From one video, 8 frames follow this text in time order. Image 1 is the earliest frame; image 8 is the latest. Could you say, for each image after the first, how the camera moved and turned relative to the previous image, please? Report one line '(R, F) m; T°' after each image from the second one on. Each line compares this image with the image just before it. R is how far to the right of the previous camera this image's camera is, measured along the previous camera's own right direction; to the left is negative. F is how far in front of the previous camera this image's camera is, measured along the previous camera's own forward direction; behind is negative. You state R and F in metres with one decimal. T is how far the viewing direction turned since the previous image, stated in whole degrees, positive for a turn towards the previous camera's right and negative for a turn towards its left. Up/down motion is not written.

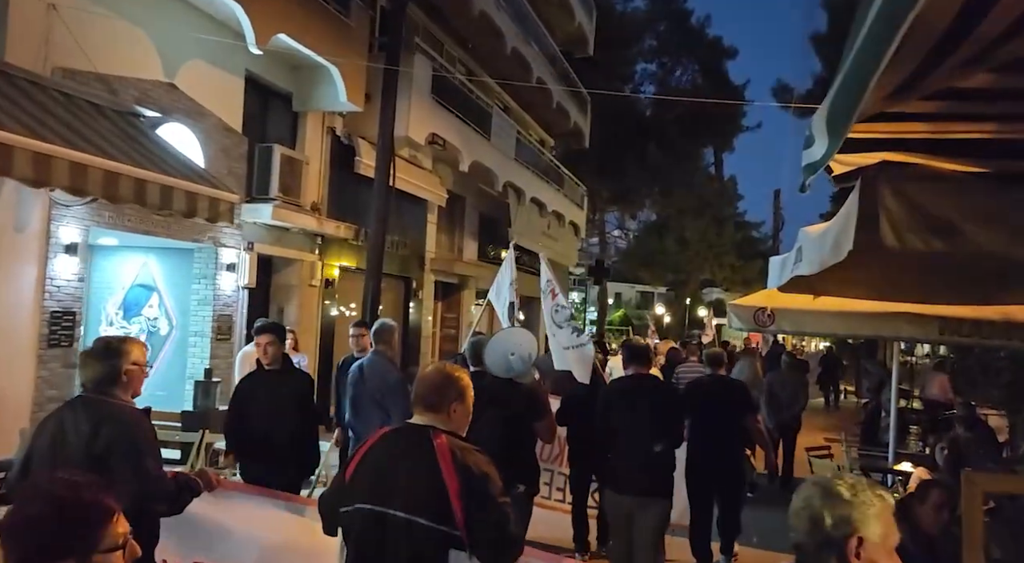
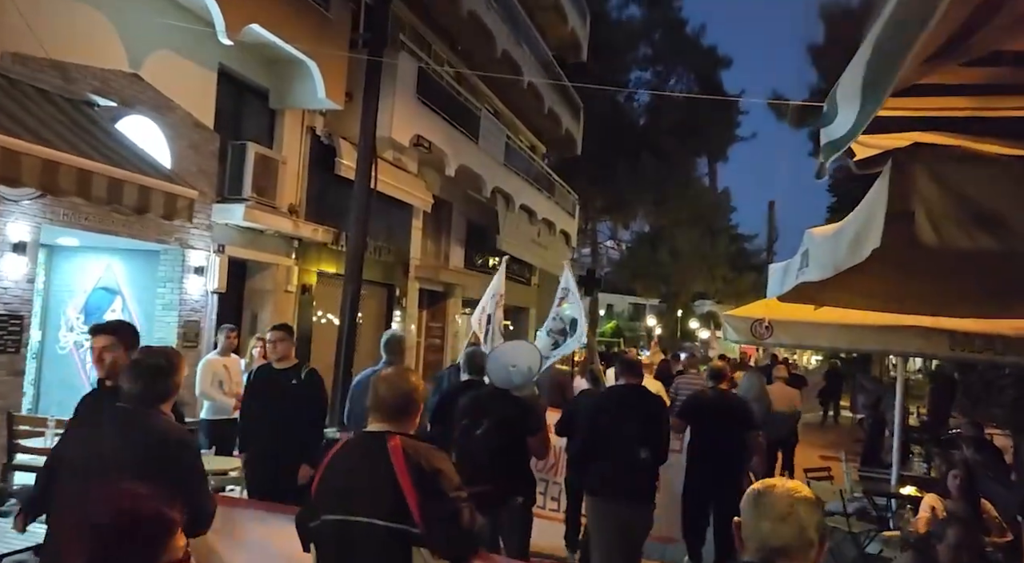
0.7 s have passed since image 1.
(+0.1, +0.6) m; +1°
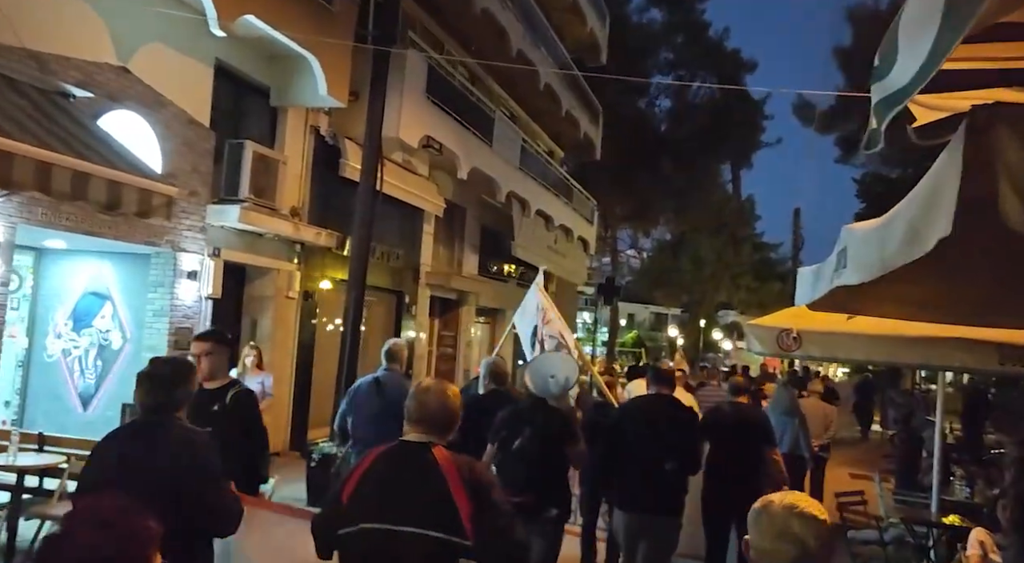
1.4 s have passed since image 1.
(+0.2, +0.7) m; -1°
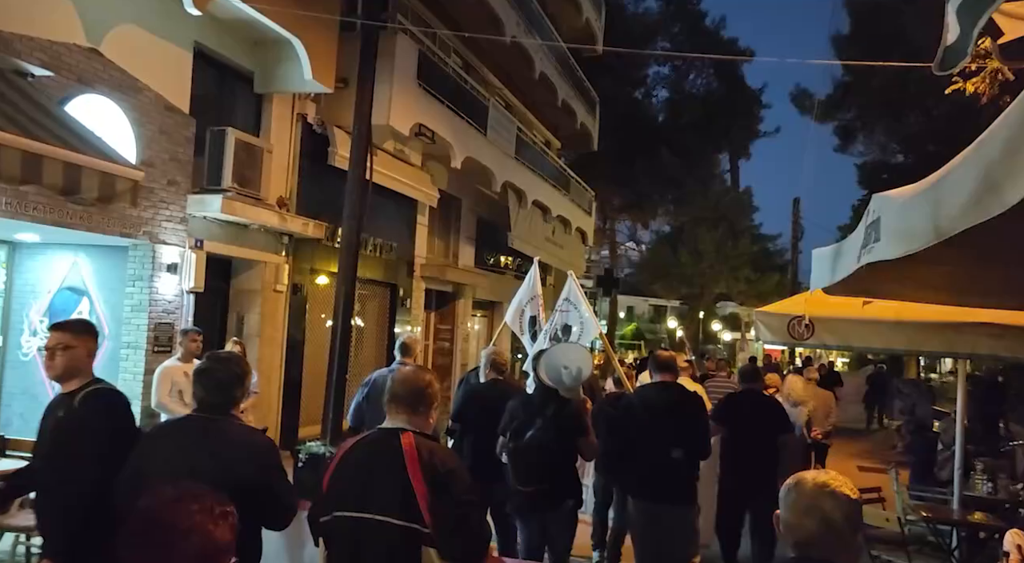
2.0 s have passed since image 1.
(0.0, +0.5) m; 0°
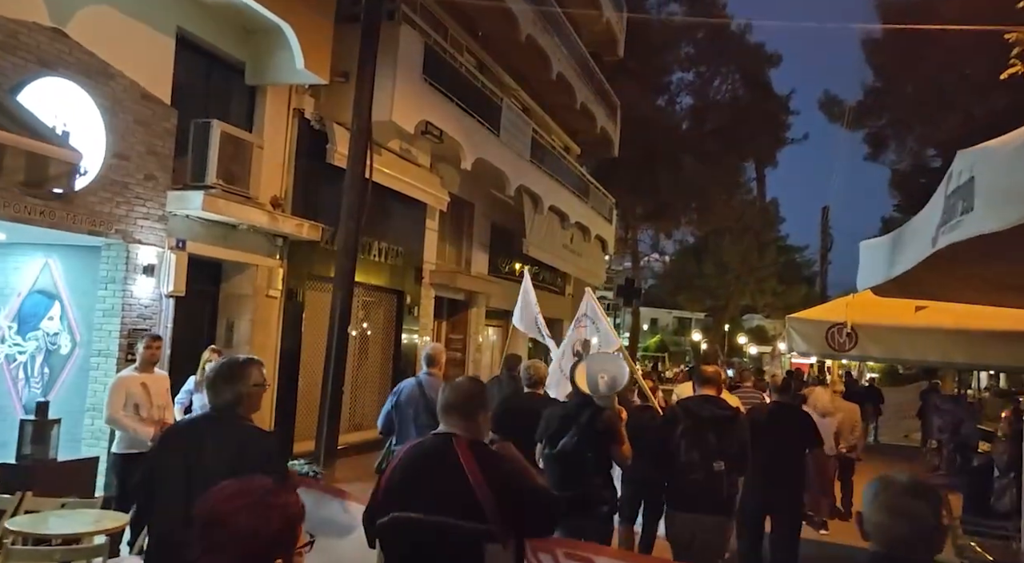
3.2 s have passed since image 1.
(+0.2, +0.9) m; -2°
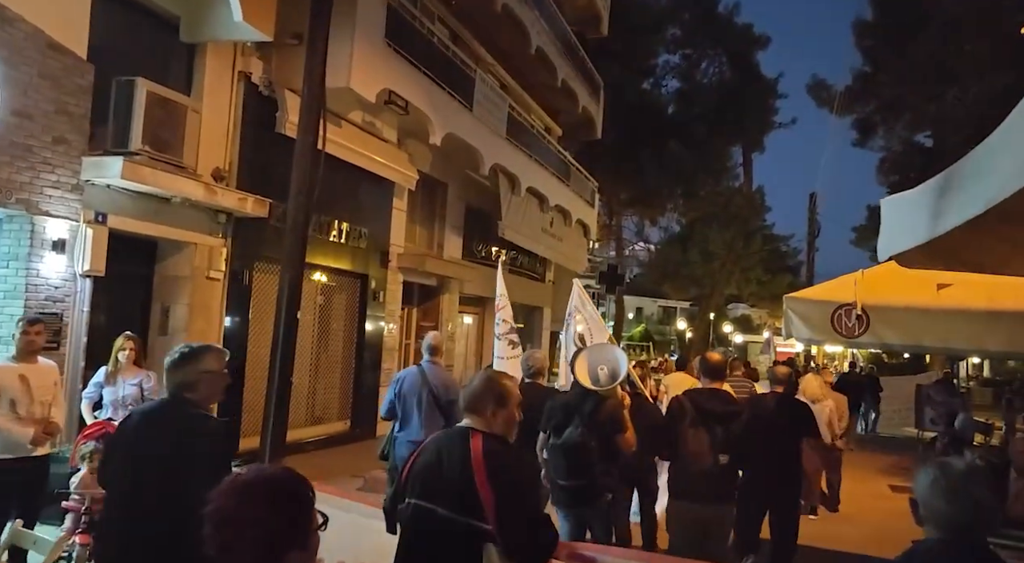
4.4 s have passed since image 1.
(+0.3, +1.1) m; +1°
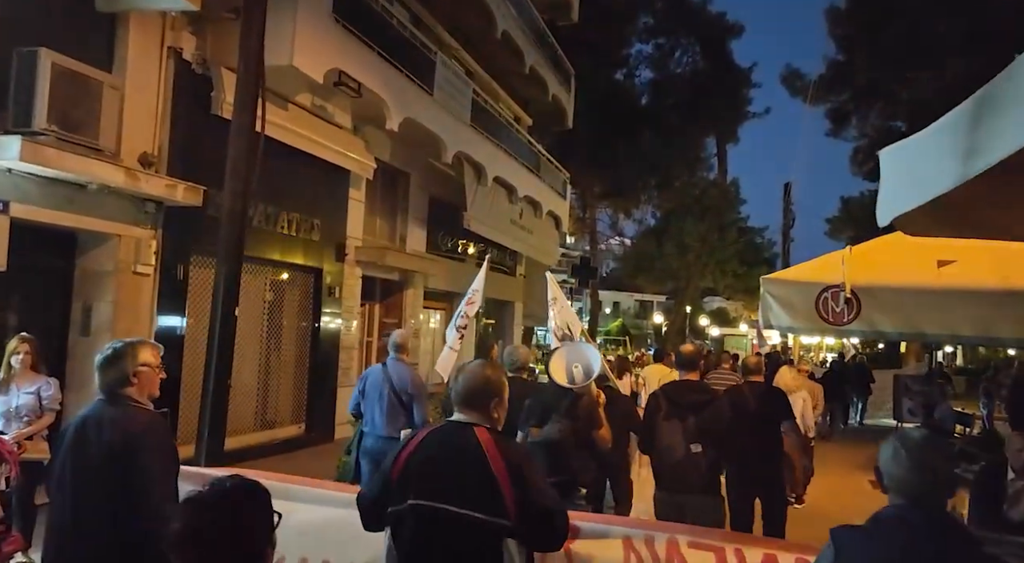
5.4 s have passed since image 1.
(+0.2, +0.8) m; +1°
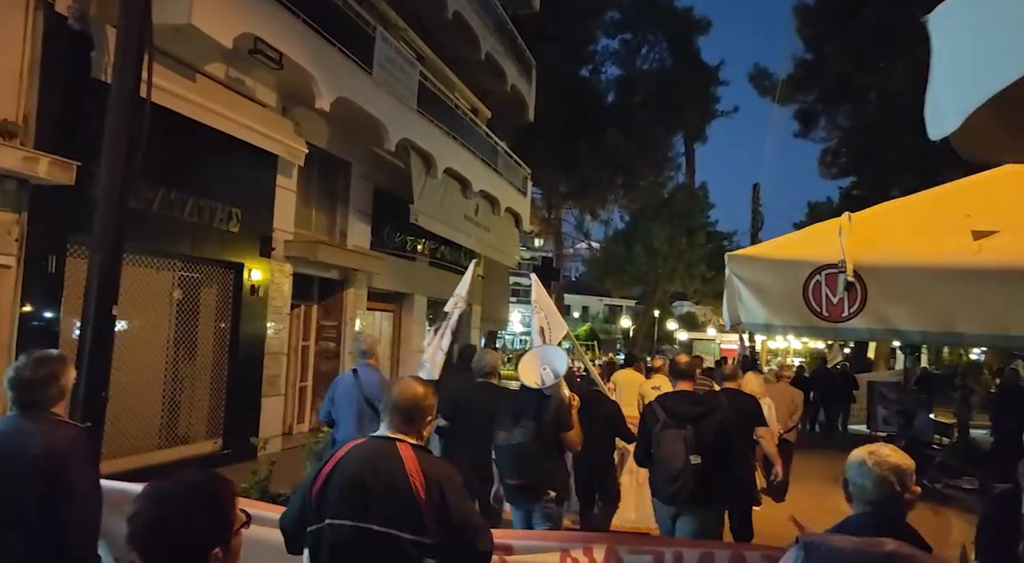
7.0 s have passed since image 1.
(+0.4, +1.4) m; +2°
